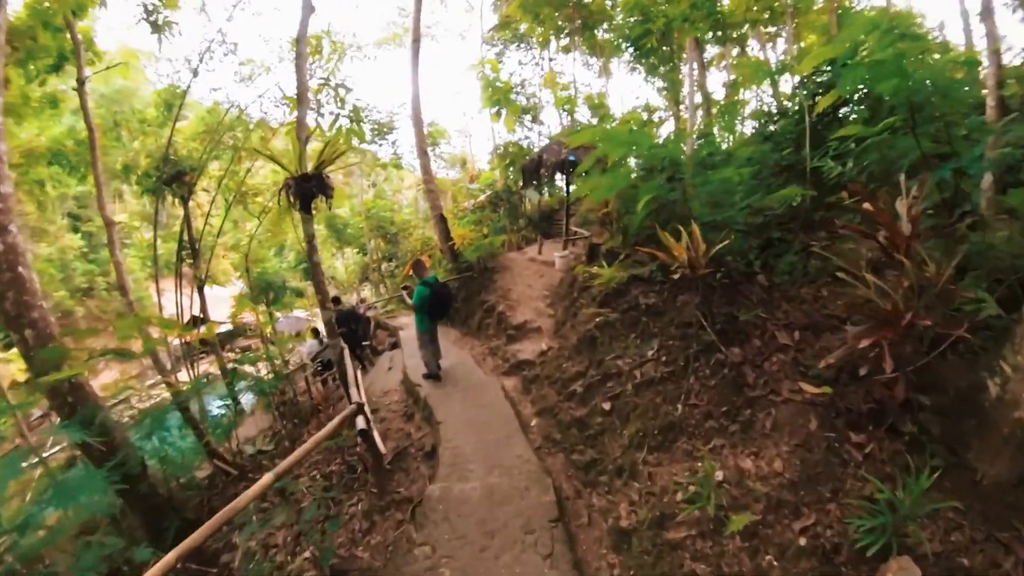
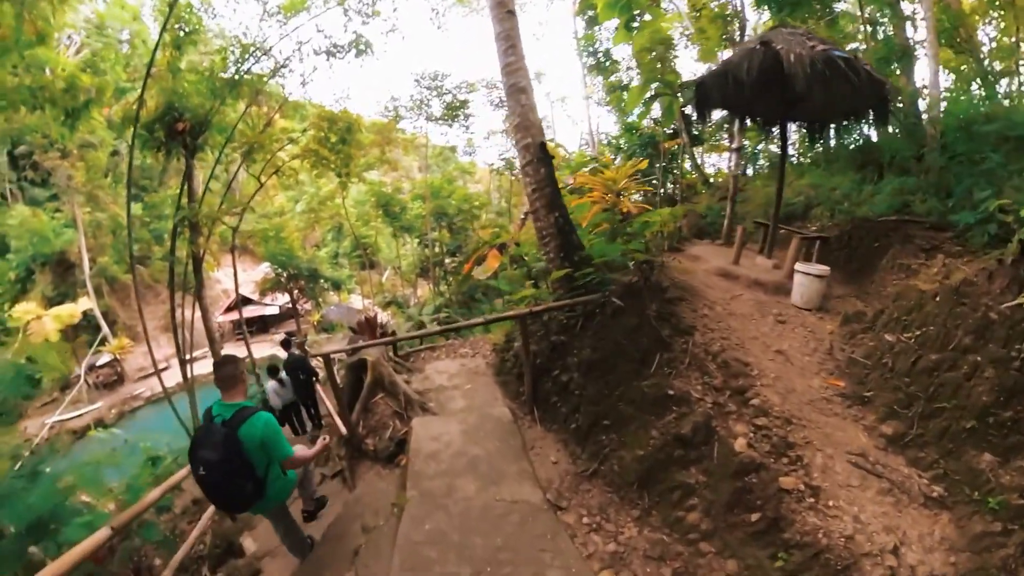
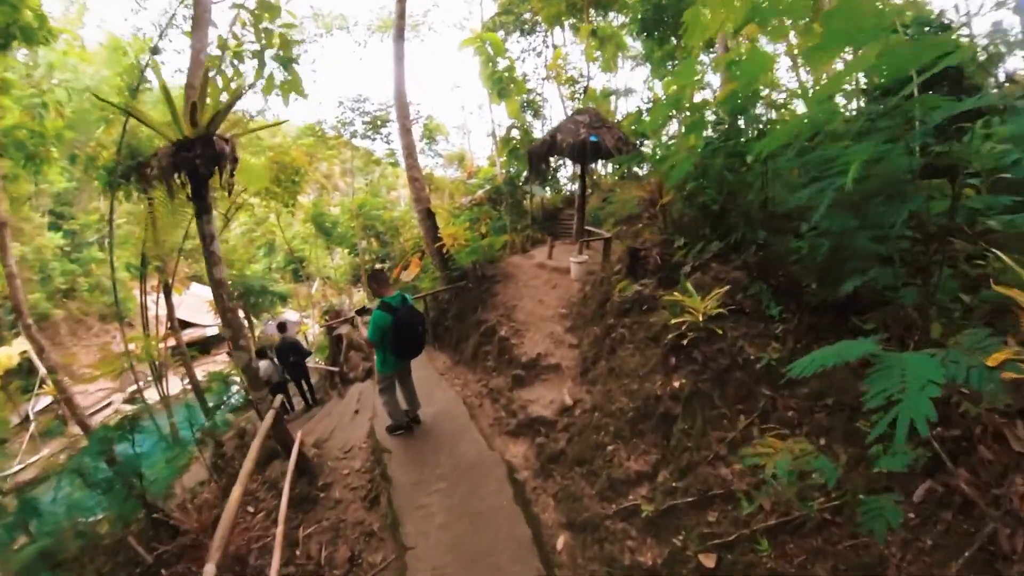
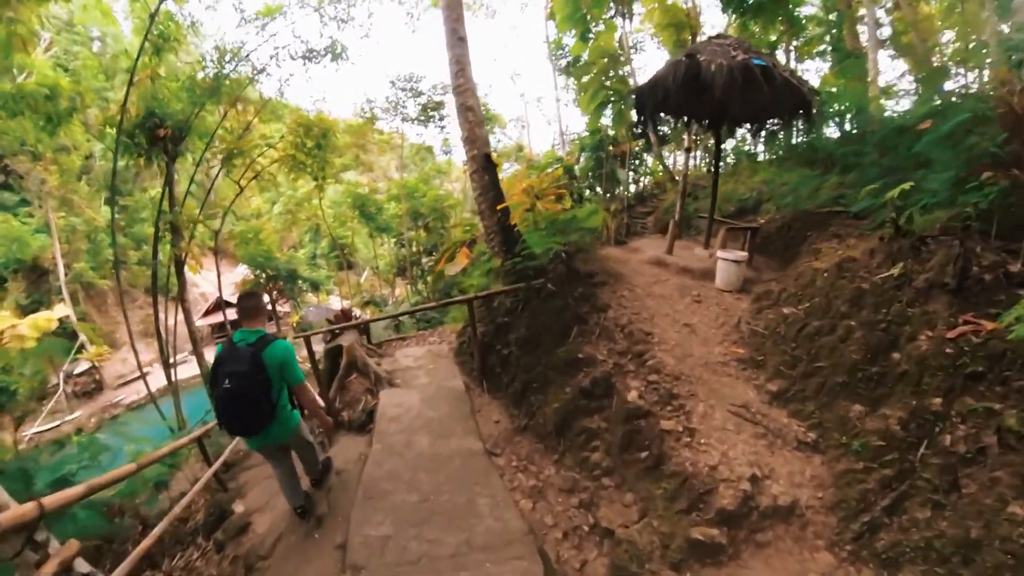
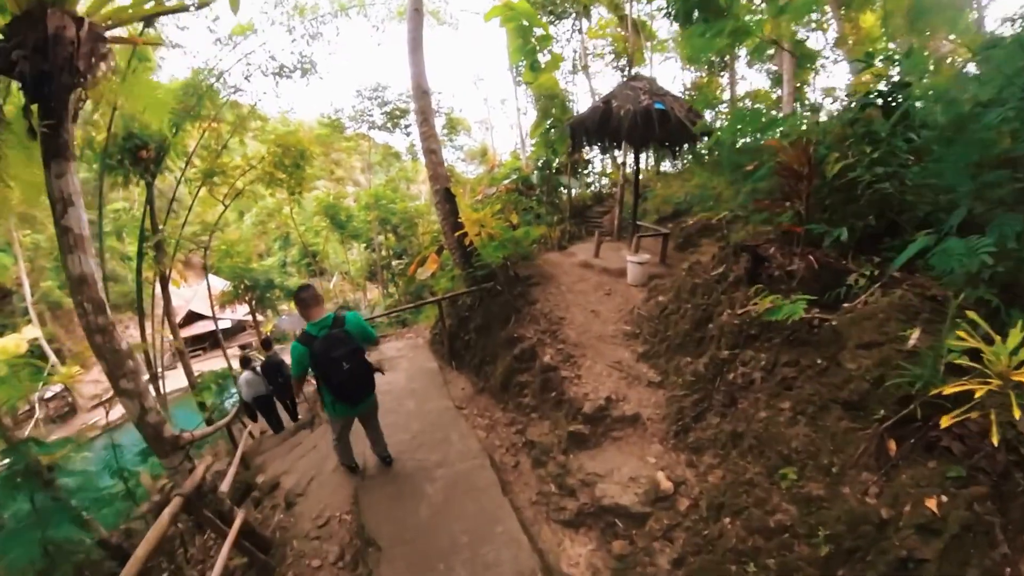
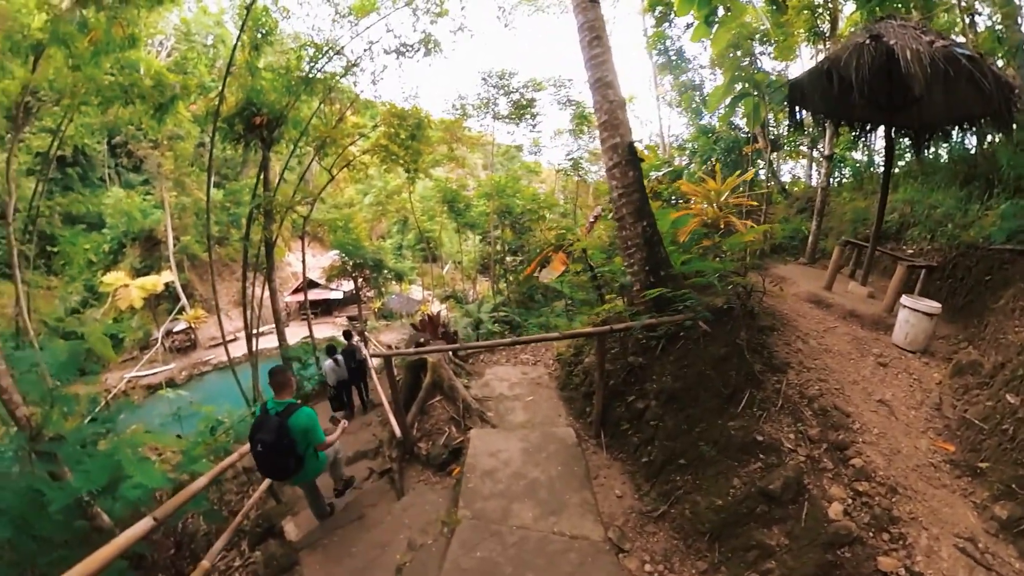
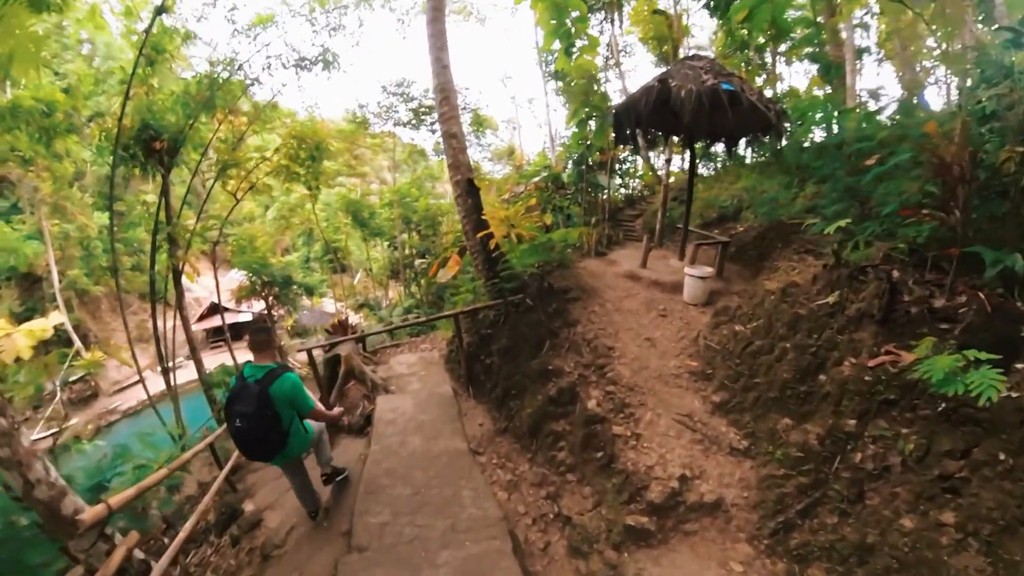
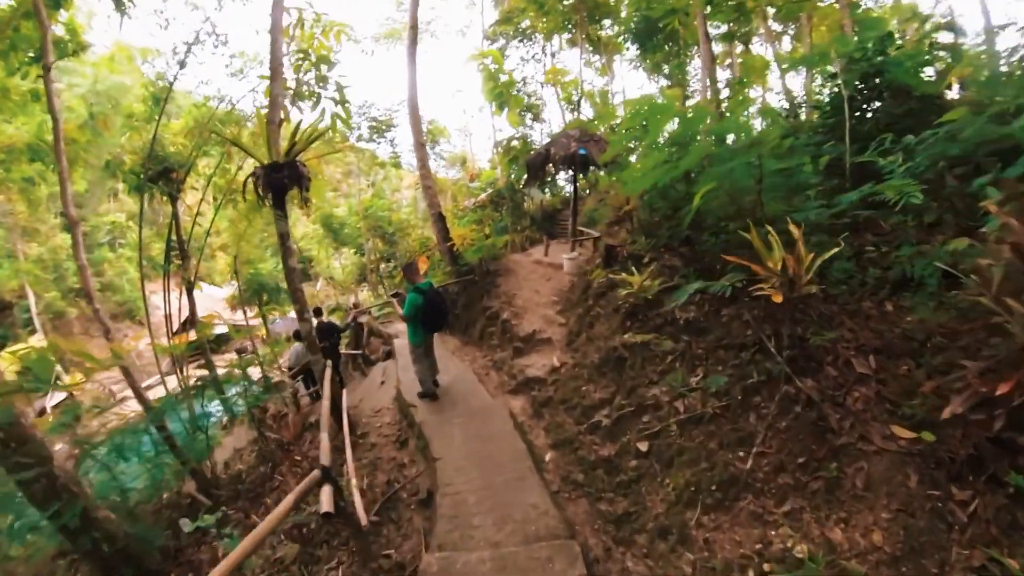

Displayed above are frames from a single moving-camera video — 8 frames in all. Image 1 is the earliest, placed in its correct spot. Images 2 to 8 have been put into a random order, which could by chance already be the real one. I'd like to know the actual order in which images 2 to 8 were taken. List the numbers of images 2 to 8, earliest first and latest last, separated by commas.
8, 3, 5, 7, 4, 2, 6
